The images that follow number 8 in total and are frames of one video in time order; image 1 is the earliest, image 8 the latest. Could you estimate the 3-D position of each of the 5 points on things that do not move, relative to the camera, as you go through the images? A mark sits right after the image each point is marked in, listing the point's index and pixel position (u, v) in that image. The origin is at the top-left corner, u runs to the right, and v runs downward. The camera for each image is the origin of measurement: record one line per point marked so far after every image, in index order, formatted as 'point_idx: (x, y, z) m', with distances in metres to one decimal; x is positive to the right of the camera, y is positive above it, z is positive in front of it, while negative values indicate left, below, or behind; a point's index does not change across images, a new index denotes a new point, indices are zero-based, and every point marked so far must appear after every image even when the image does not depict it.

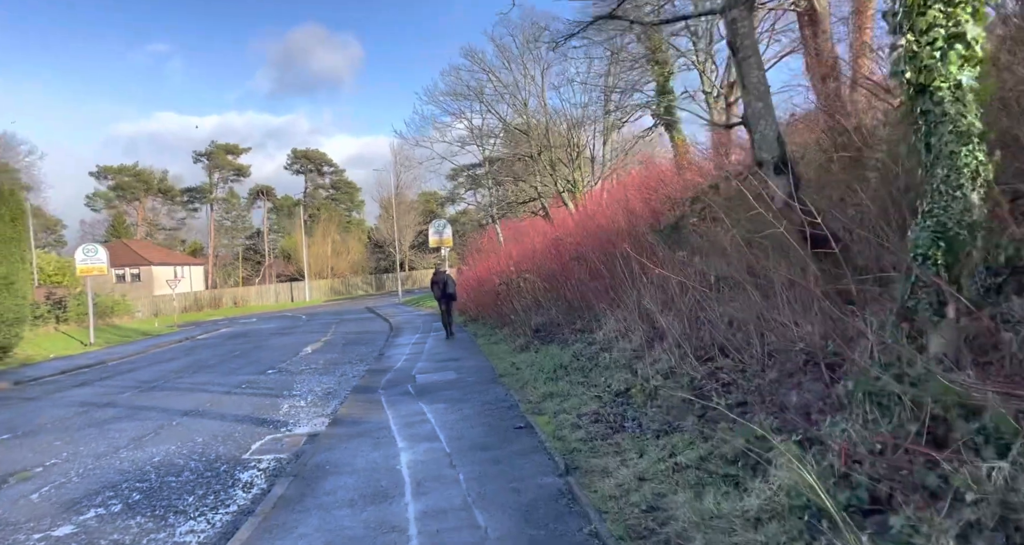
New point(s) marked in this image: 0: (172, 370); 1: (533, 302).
0: (-7.6, -2.2, +13.8) m
1: (+0.4, -0.6, +12.4) m
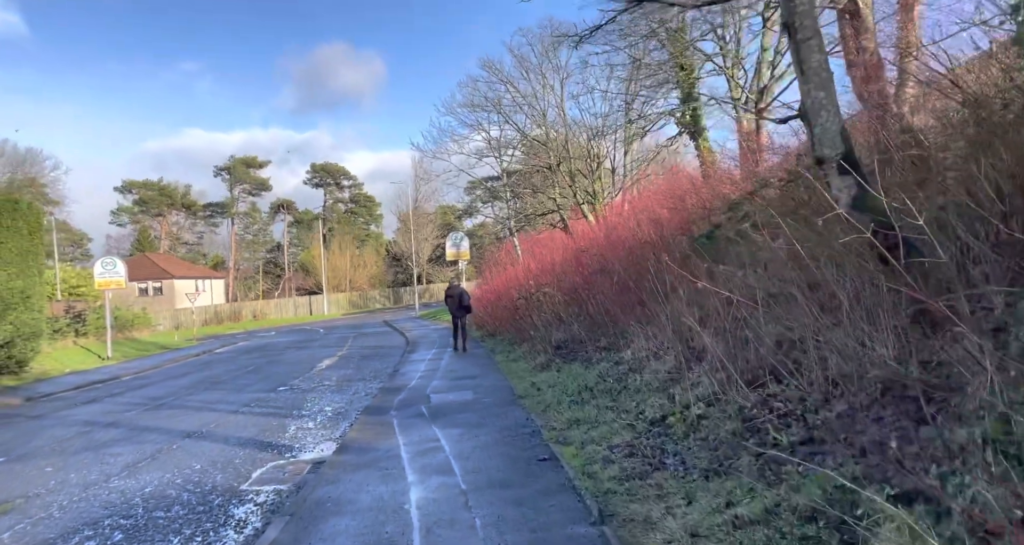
0: (-7.2, -2.5, +13.4) m
1: (+0.8, -0.9, +11.8) m
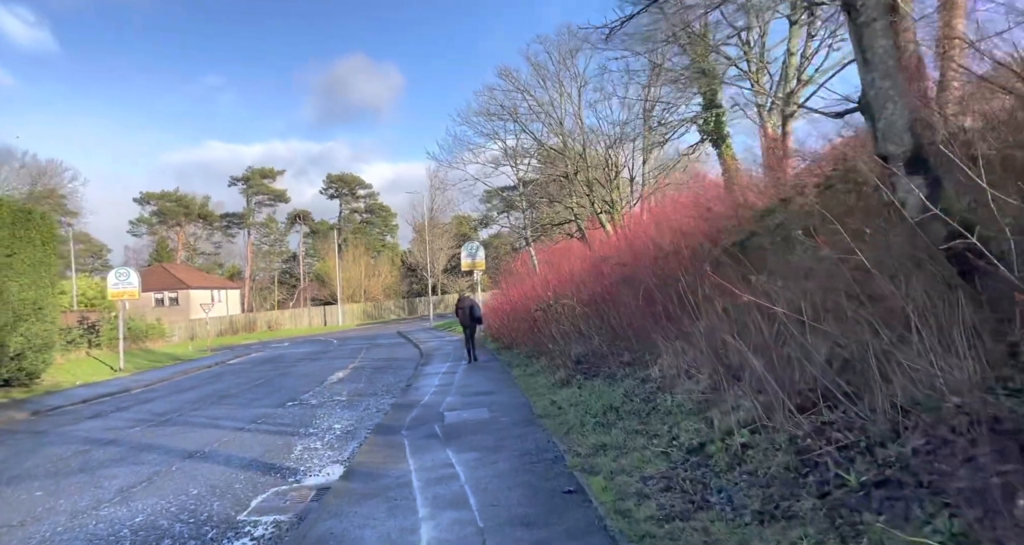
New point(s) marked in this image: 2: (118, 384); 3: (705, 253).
0: (-6.8, -2.7, +13.1) m
1: (+1.1, -1.1, +11.3) m
2: (-12.0, -3.4, +18.7) m
3: (+2.5, +0.2, +7.9) m
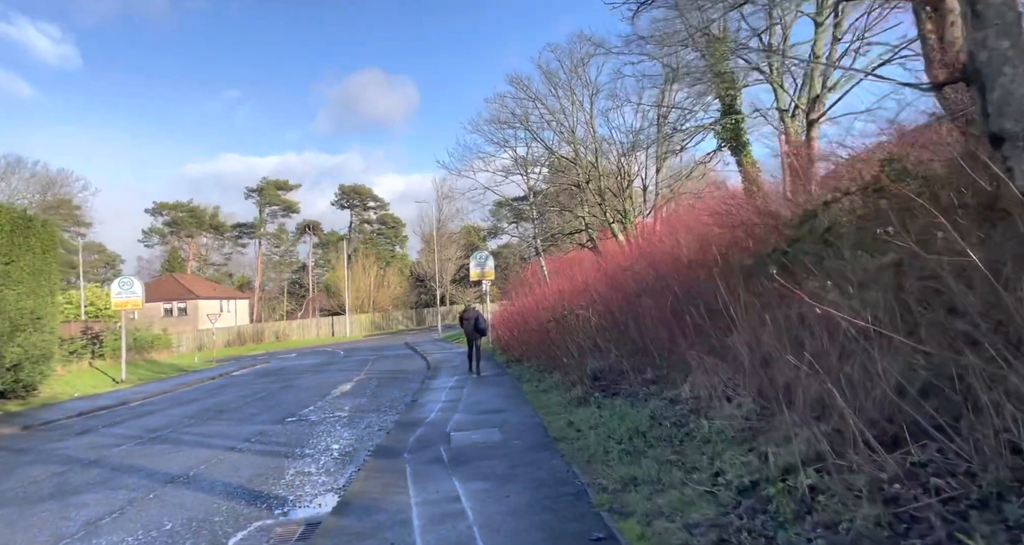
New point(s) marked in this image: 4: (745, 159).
0: (-6.6, -2.9, +12.5) m
1: (+1.3, -1.2, +10.6) m
2: (-11.7, -3.6, +18.2) m
3: (+2.6, +0.1, +7.2) m
4: (+6.0, +2.9, +15.9) m
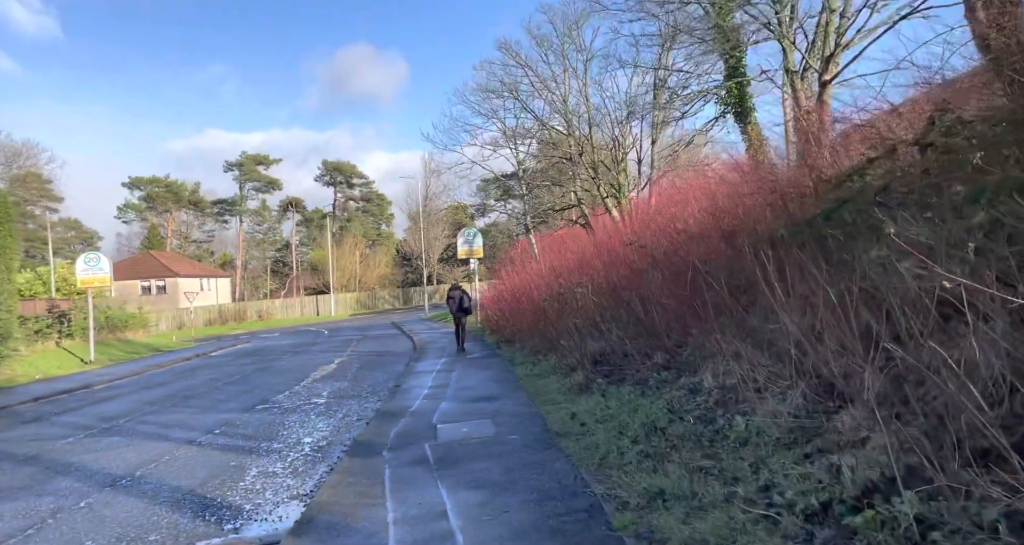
0: (-6.8, -2.4, +11.5) m
1: (+1.2, -0.8, +9.8) m
2: (-11.9, -2.9, +17.1) m
3: (+2.6, +0.4, +6.4) m
4: (+5.8, +3.5, +15.0) m
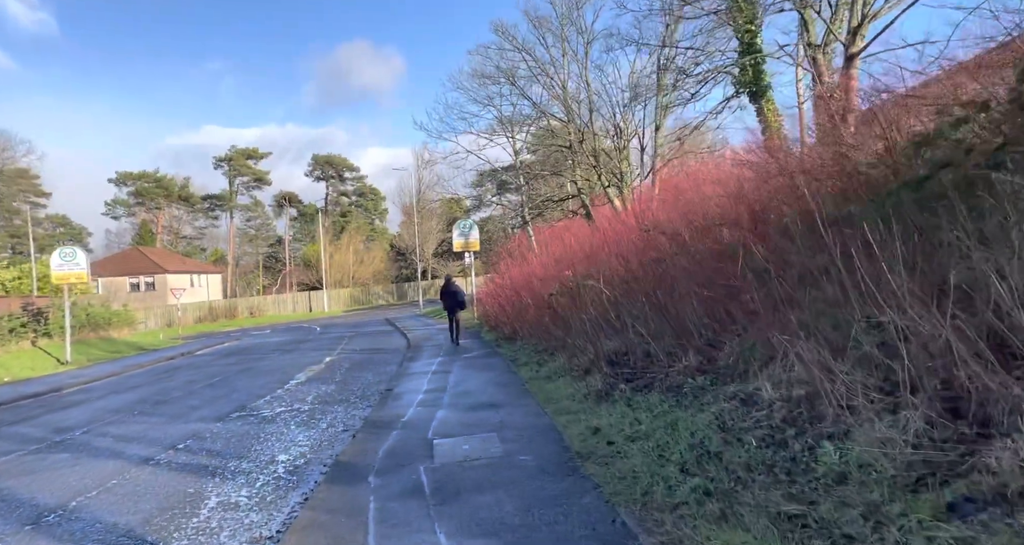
0: (-6.7, -2.3, +10.5) m
1: (+1.2, -0.7, +8.8) m
2: (-11.9, -2.8, +16.0) m
3: (+2.7, +0.5, +5.3) m
4: (+5.8, +3.7, +14.0) m
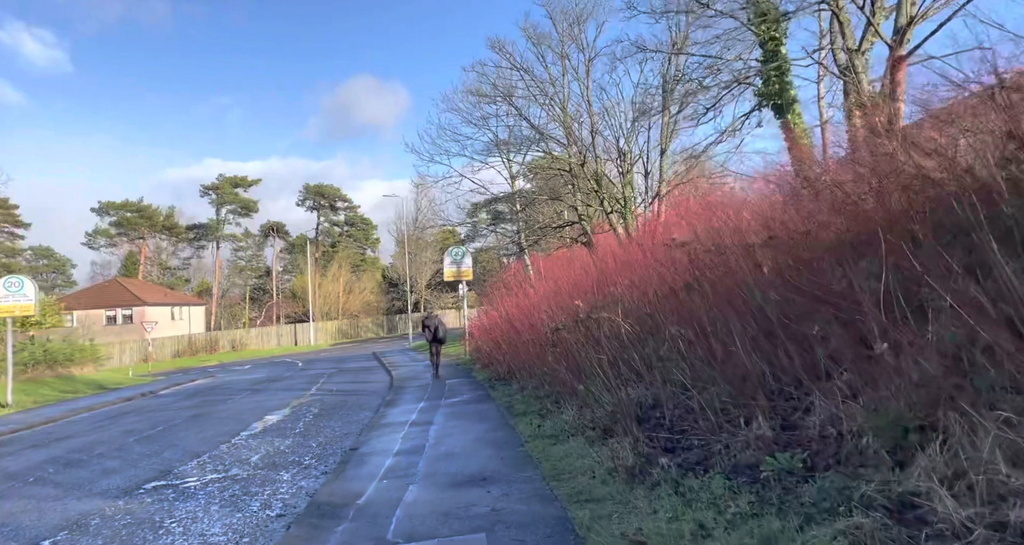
0: (-6.8, -2.7, +8.4) m
1: (+1.2, -1.0, +6.9) m
2: (-12.0, -3.5, +13.9) m
3: (+2.7, +0.4, +3.6) m
4: (+5.7, +3.1, +12.4) m
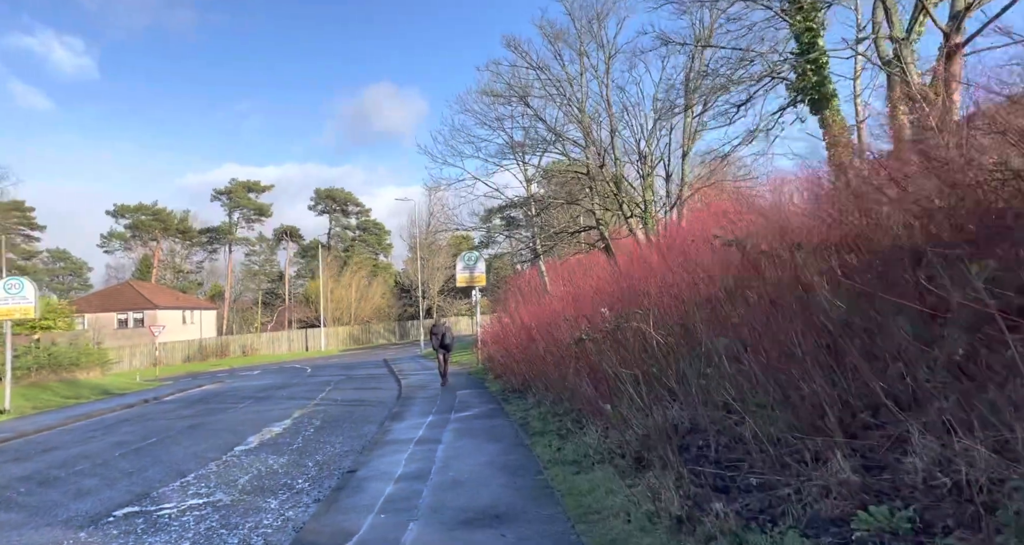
0: (-6.6, -2.7, +7.8) m
1: (+1.3, -1.1, +6.1) m
2: (-11.7, -3.5, +13.3) m
3: (+2.8, +0.4, +2.7) m
4: (+6.0, +3.0, +11.5) m
